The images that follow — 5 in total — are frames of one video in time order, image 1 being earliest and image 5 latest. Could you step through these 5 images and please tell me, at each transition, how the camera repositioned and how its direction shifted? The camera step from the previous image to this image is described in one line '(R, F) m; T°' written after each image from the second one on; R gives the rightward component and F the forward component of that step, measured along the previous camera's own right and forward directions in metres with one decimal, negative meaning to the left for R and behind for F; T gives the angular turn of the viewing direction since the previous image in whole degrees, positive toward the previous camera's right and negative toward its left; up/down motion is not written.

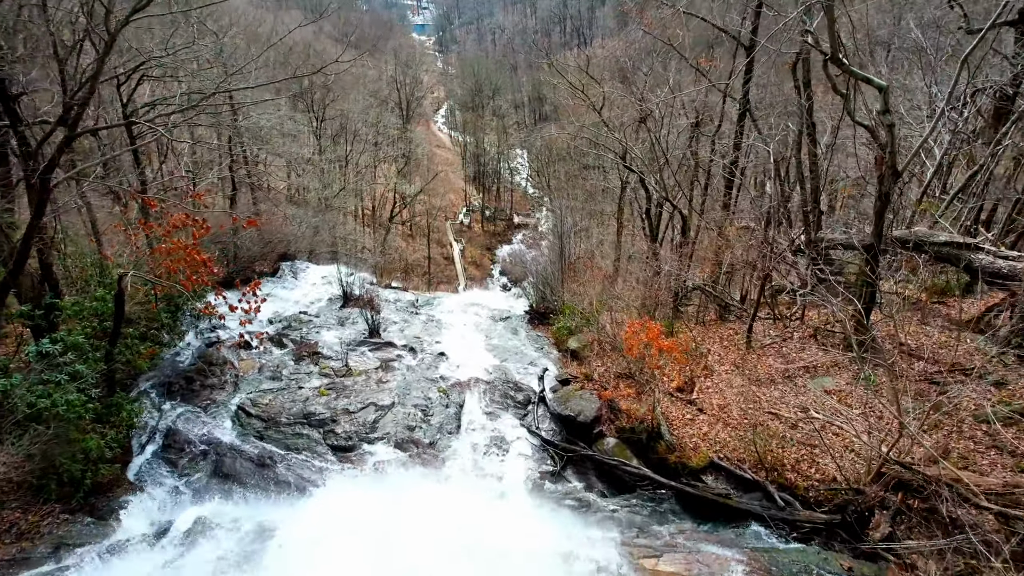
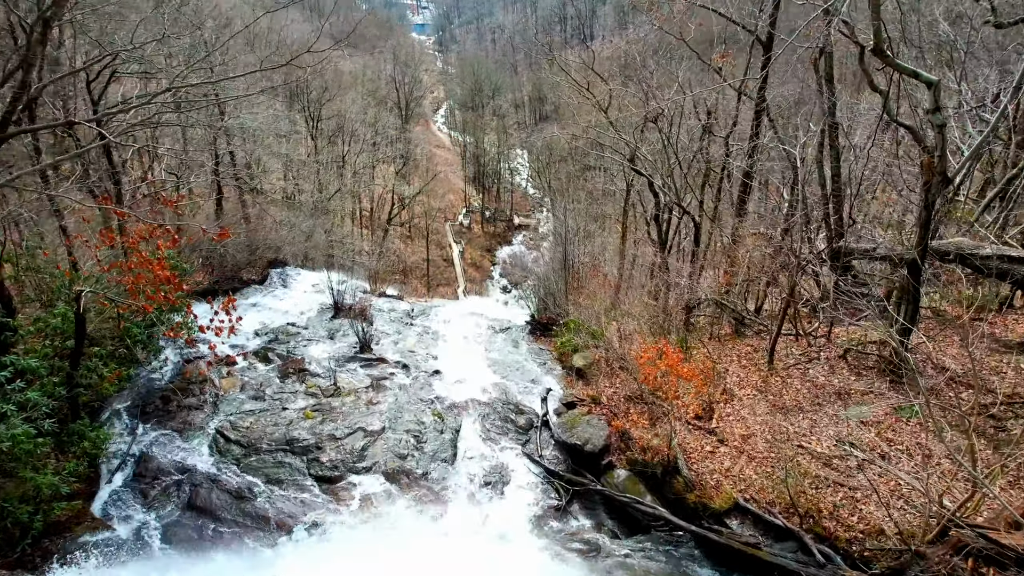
(0.0, +0.9) m; 0°
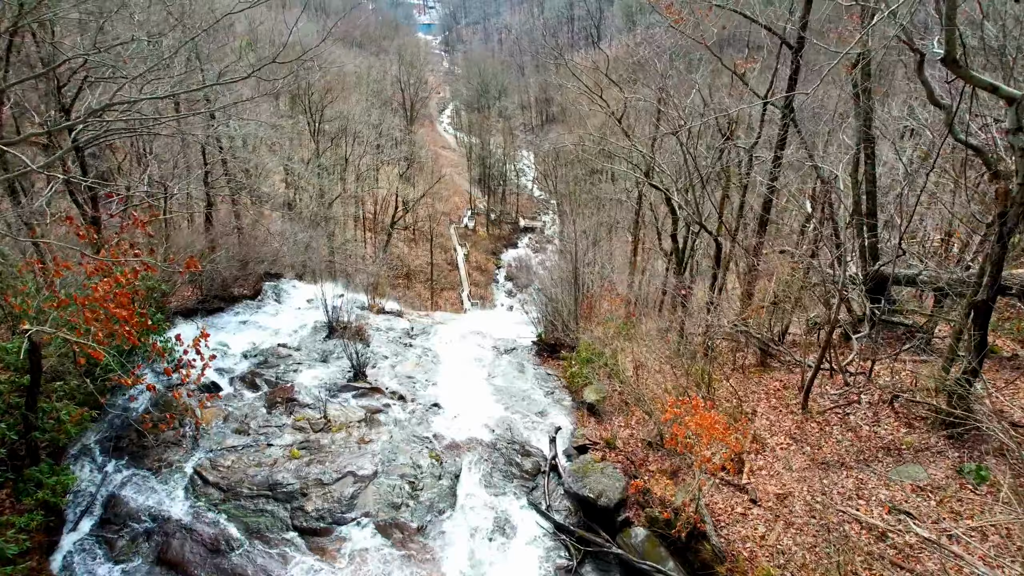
(0.0, +1.0) m; 0°
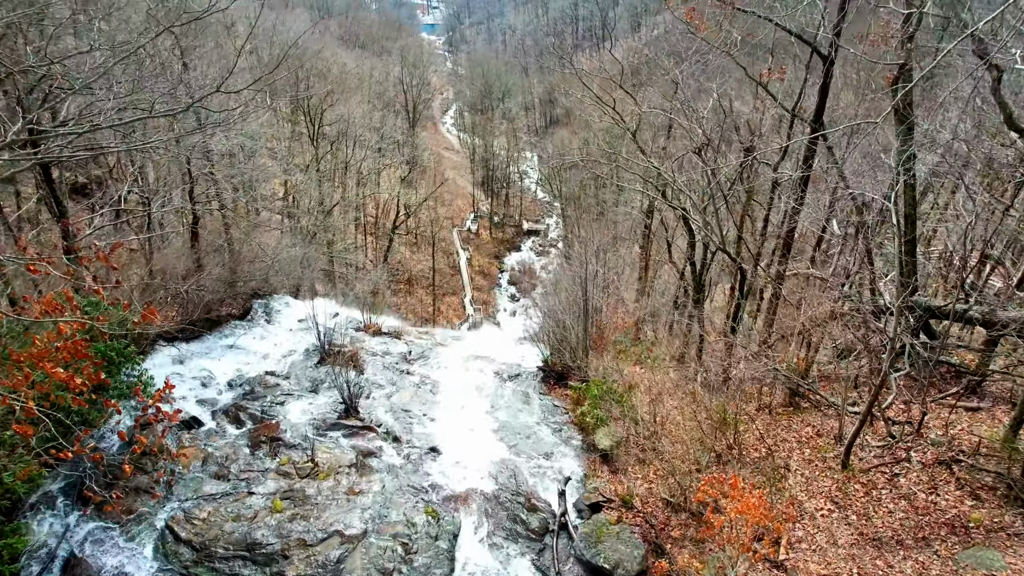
(0.0, +1.0) m; 0°
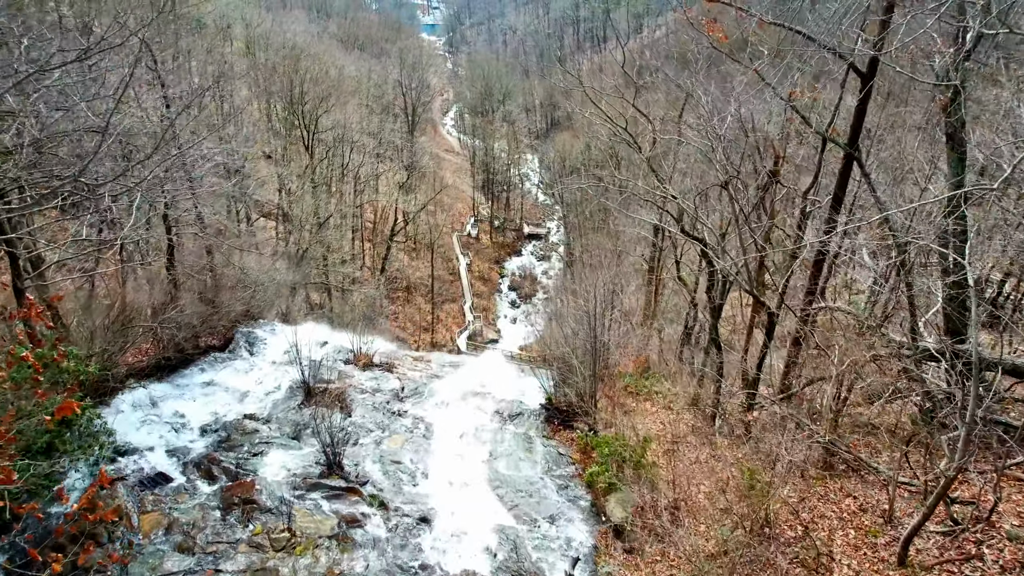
(0.0, +1.1) m; 0°
